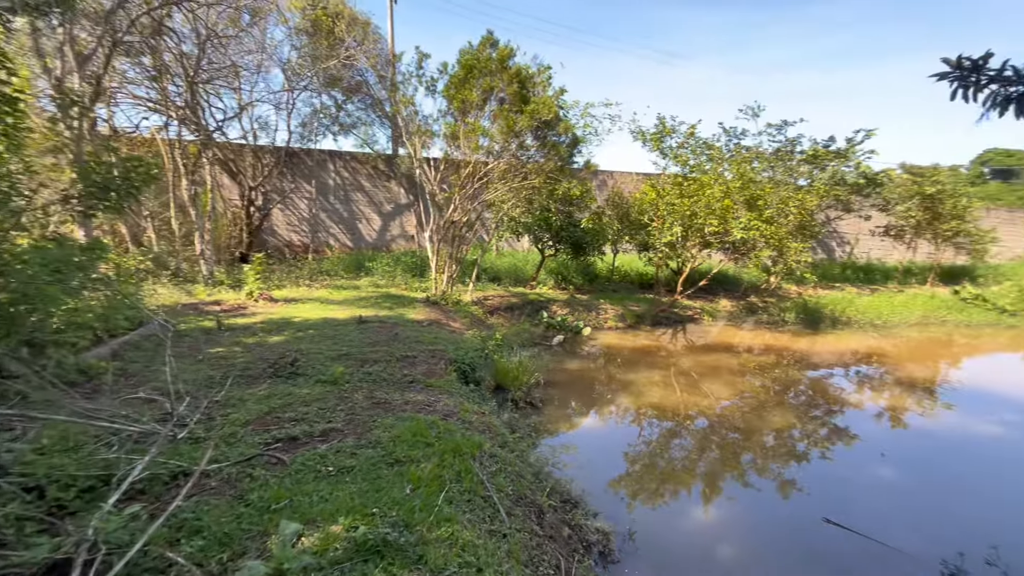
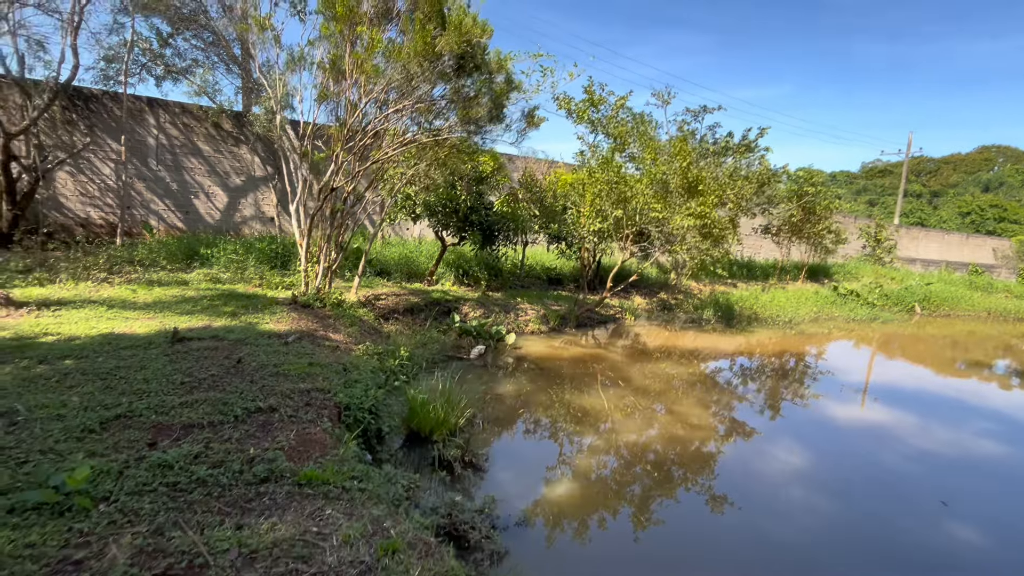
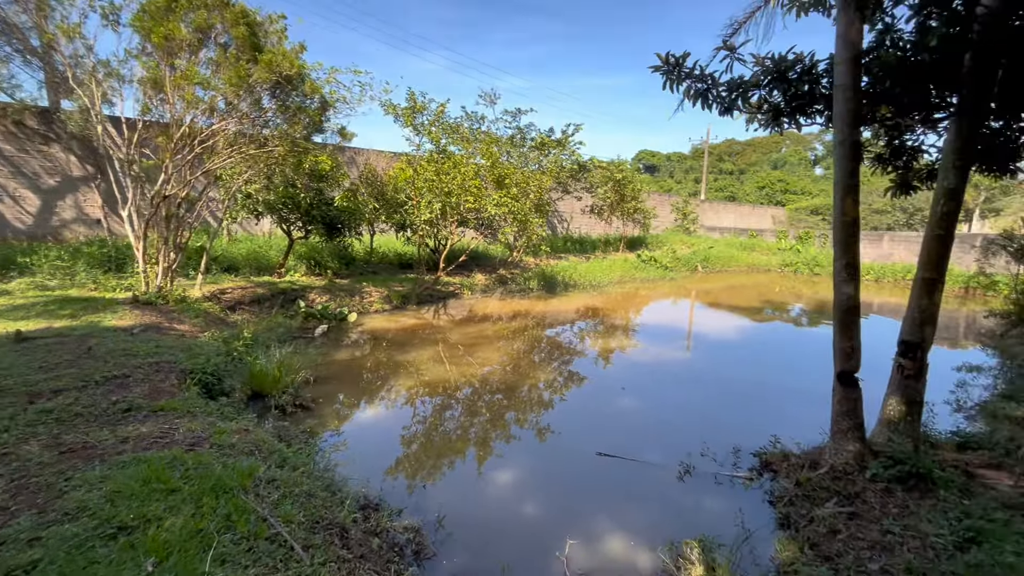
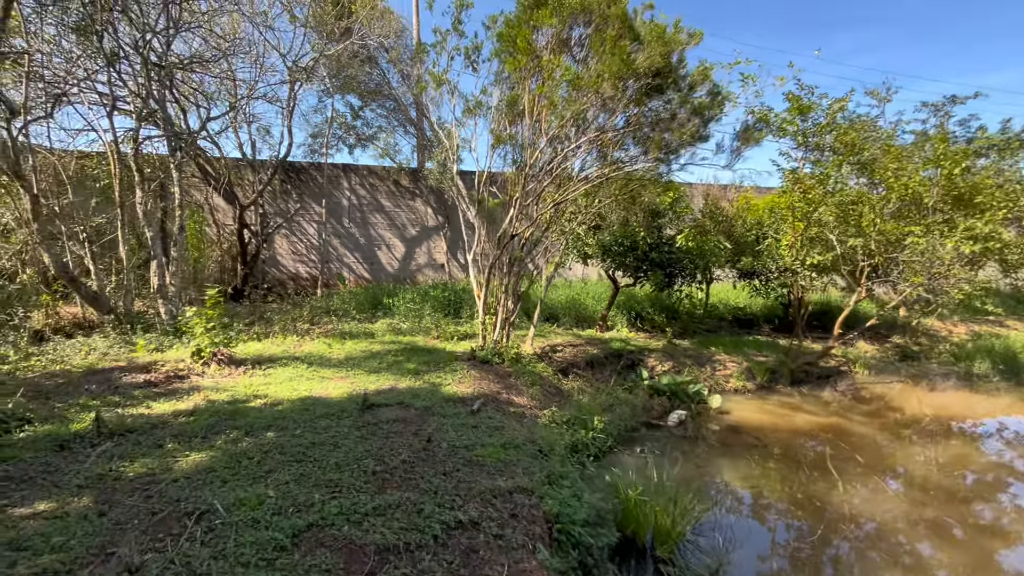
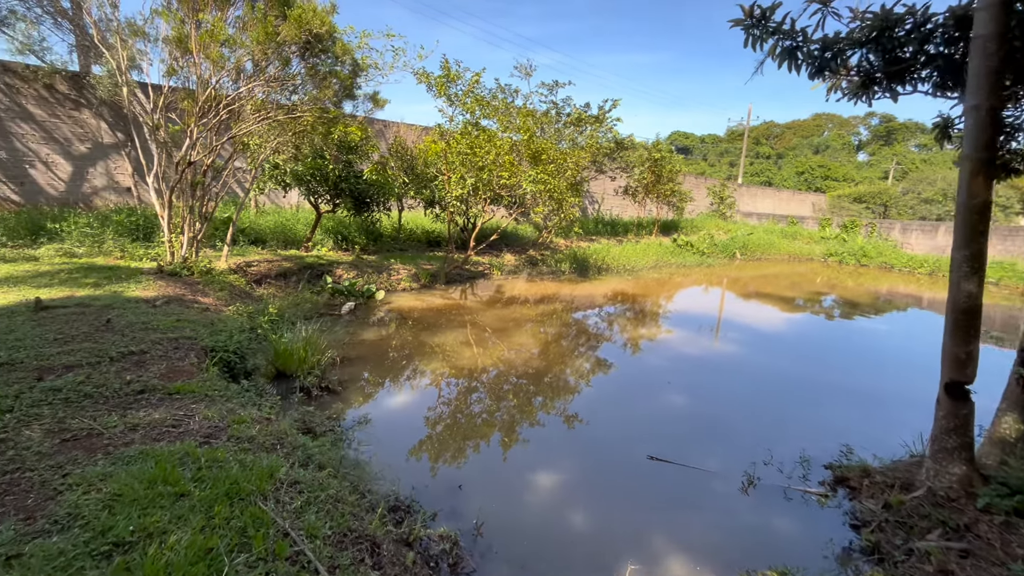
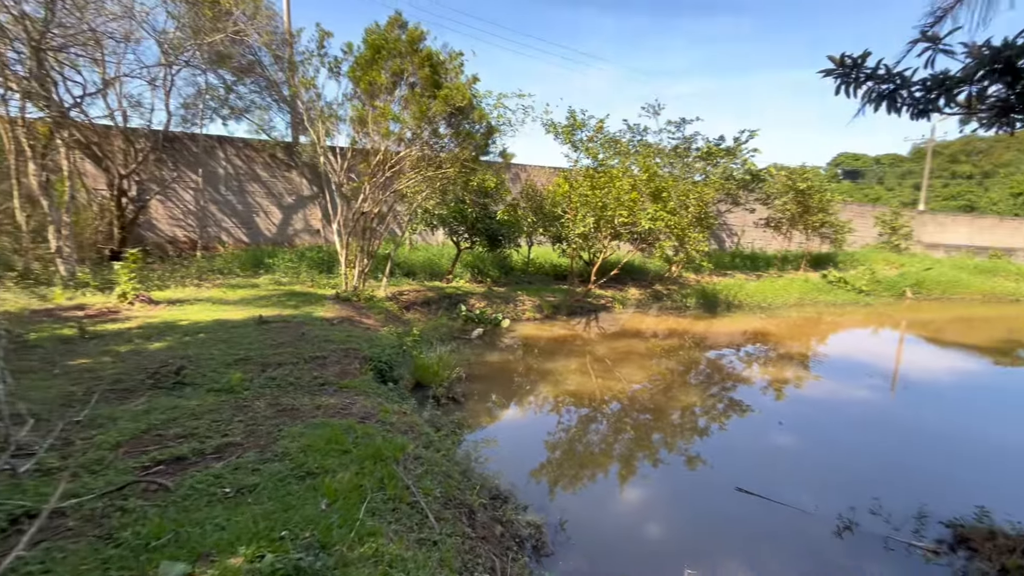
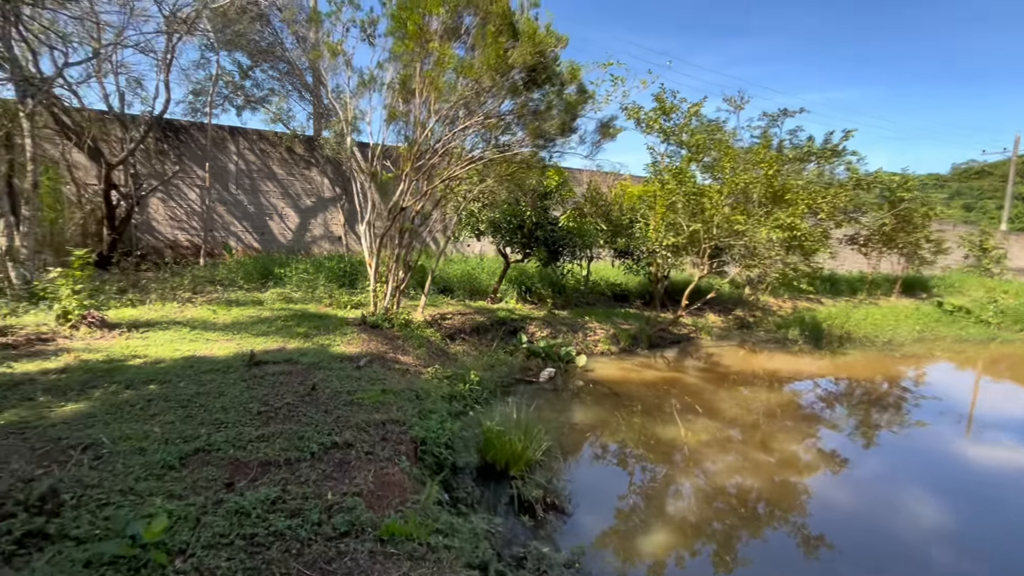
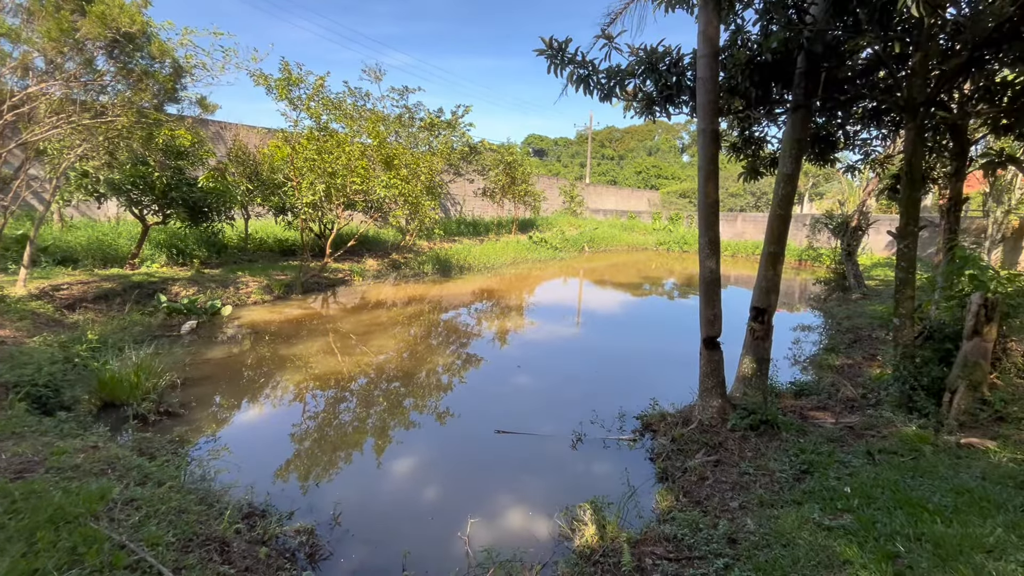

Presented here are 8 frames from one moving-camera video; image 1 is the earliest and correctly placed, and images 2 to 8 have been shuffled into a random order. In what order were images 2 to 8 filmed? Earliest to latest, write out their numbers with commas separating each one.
6, 3, 8, 5, 2, 7, 4
